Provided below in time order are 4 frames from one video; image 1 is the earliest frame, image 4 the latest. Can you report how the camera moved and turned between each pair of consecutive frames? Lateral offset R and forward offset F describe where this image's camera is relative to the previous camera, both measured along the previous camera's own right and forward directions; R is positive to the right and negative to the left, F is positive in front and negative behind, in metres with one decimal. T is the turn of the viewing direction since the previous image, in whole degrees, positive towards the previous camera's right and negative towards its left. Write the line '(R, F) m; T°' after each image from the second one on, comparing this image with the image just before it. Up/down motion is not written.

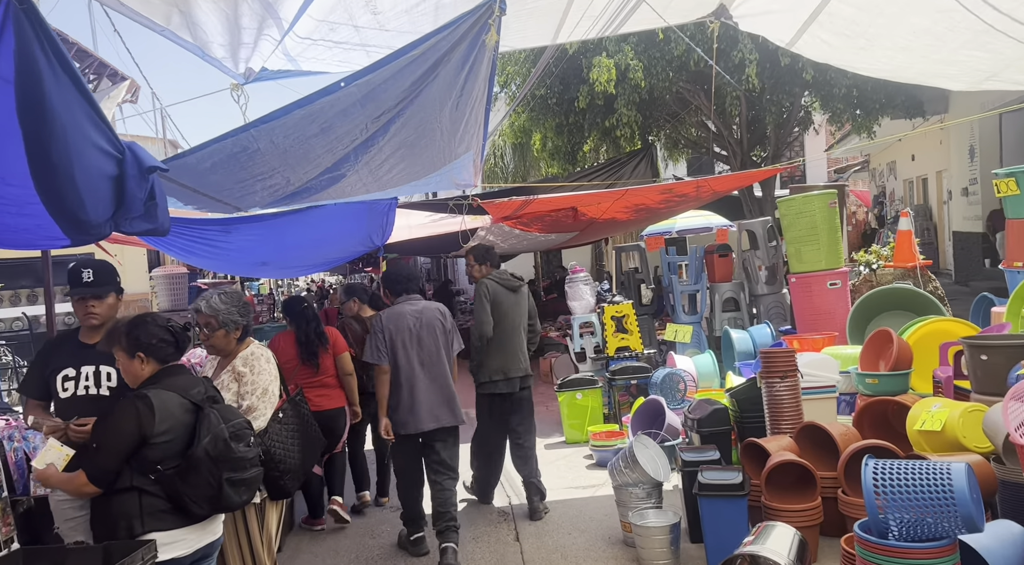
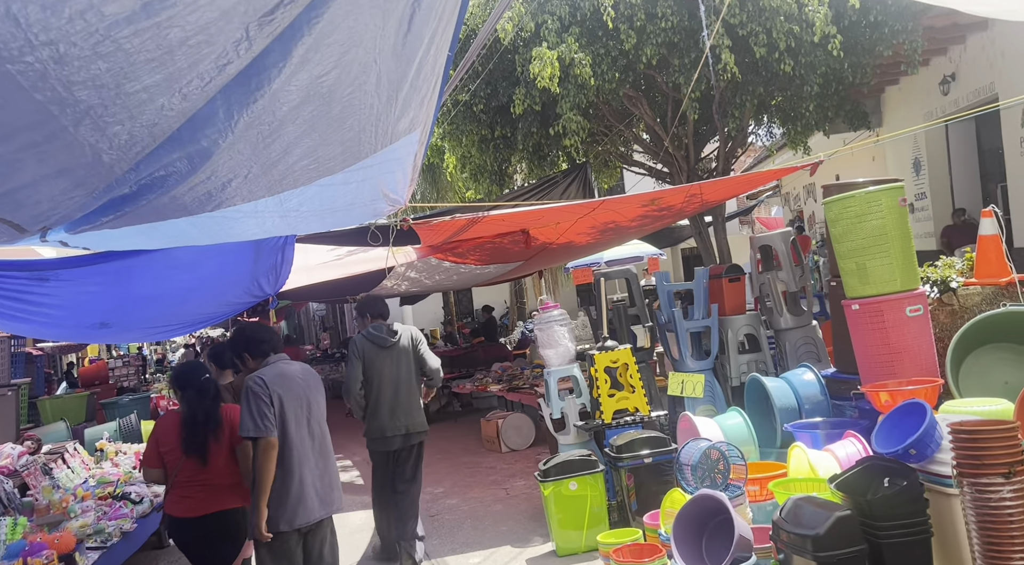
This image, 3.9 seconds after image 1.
(-0.3, +1.8) m; +8°
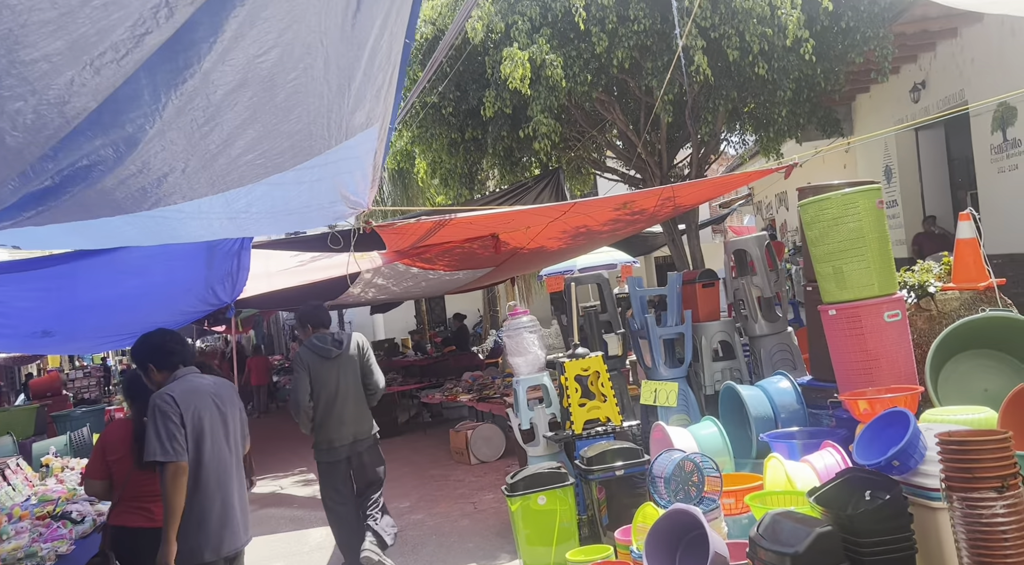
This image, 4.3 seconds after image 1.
(+0.1, +0.2) m; +2°
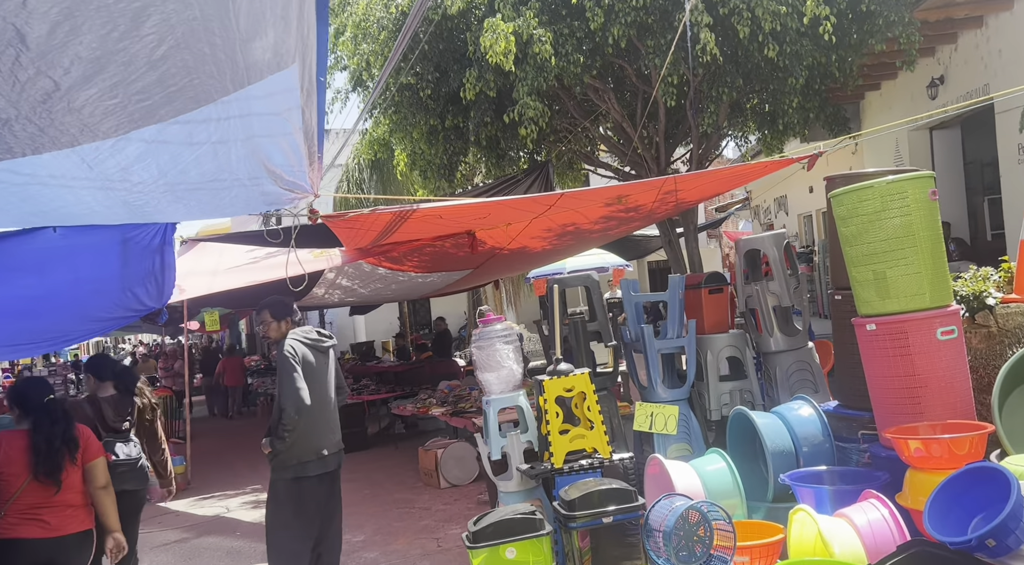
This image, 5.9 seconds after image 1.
(+0.1, +0.7) m; +1°
